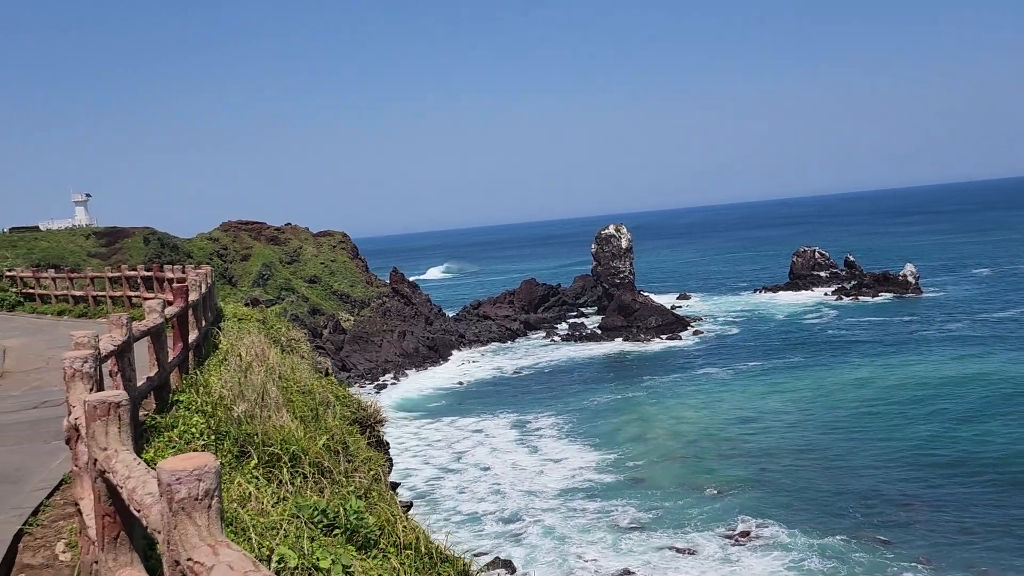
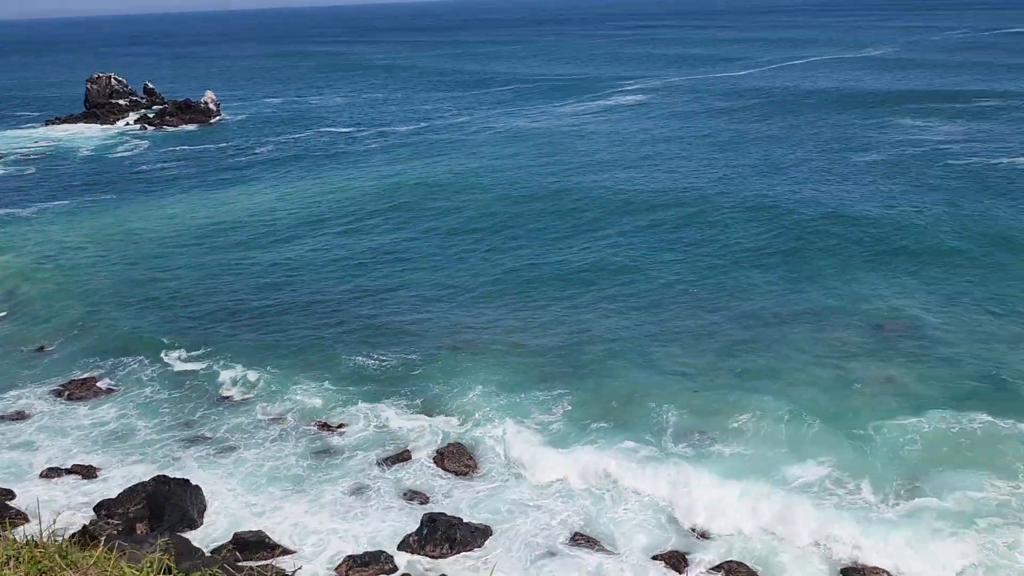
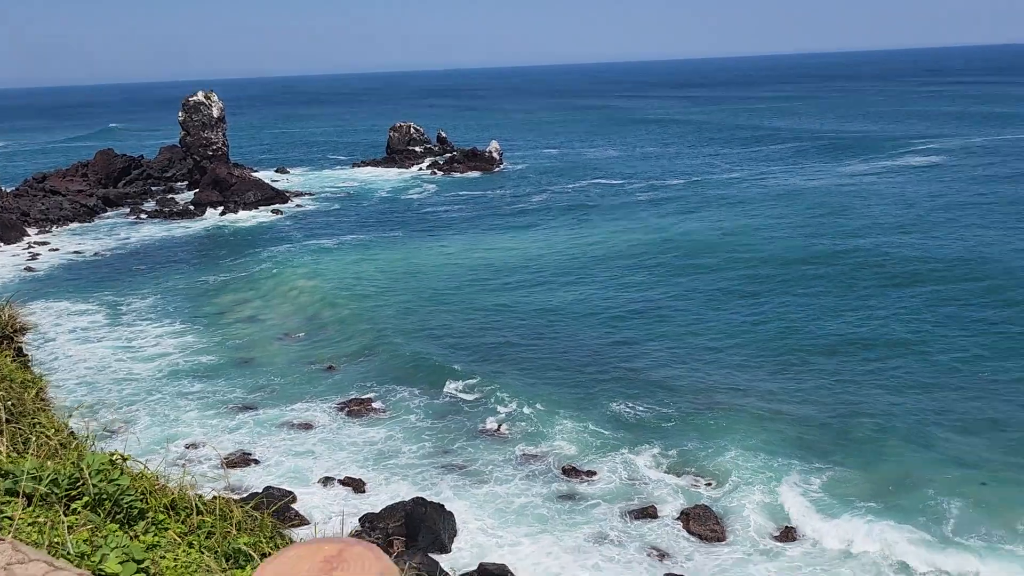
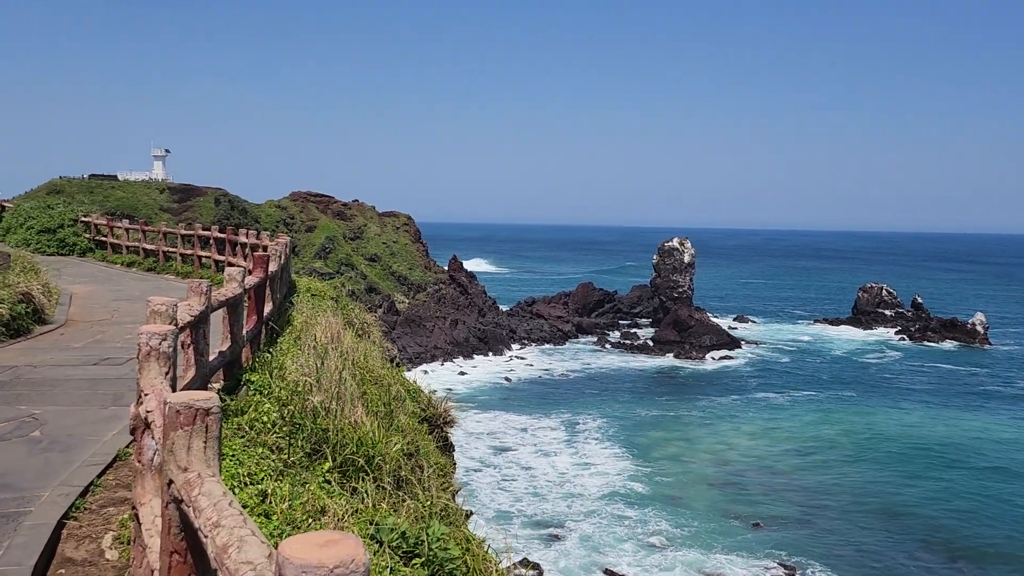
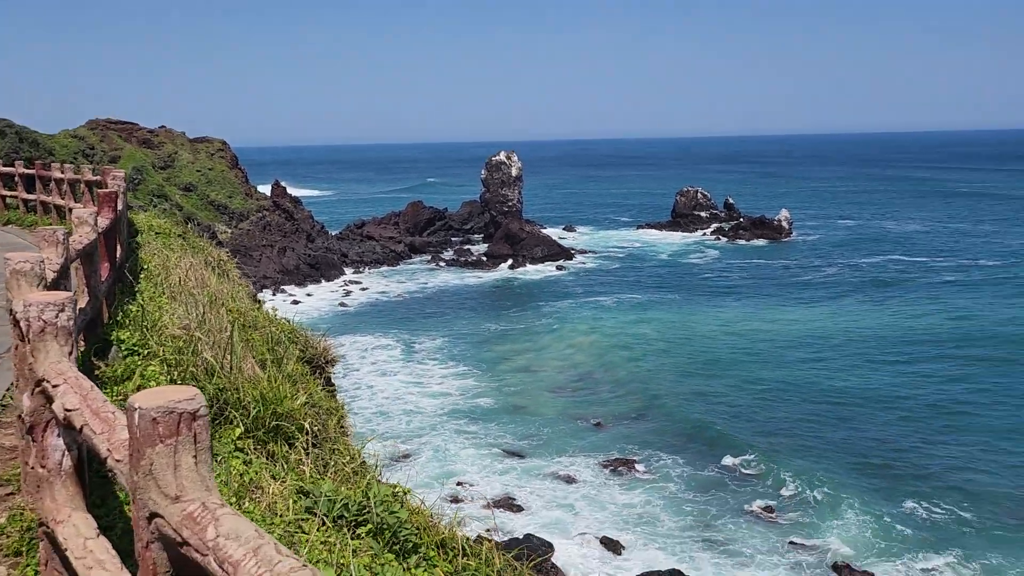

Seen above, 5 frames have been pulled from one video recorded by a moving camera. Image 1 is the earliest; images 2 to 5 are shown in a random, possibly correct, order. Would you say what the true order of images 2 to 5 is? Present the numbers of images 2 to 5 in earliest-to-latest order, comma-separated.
4, 5, 3, 2
